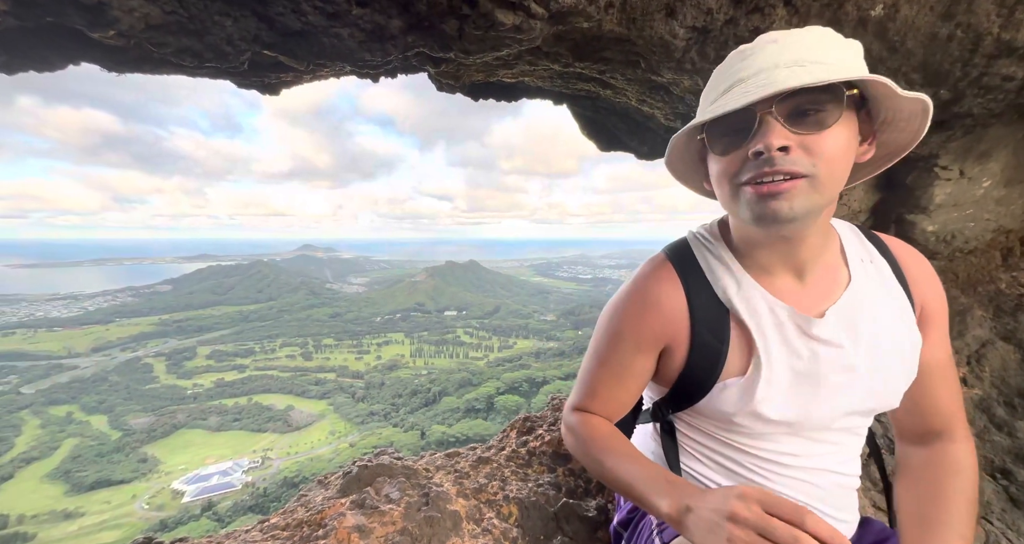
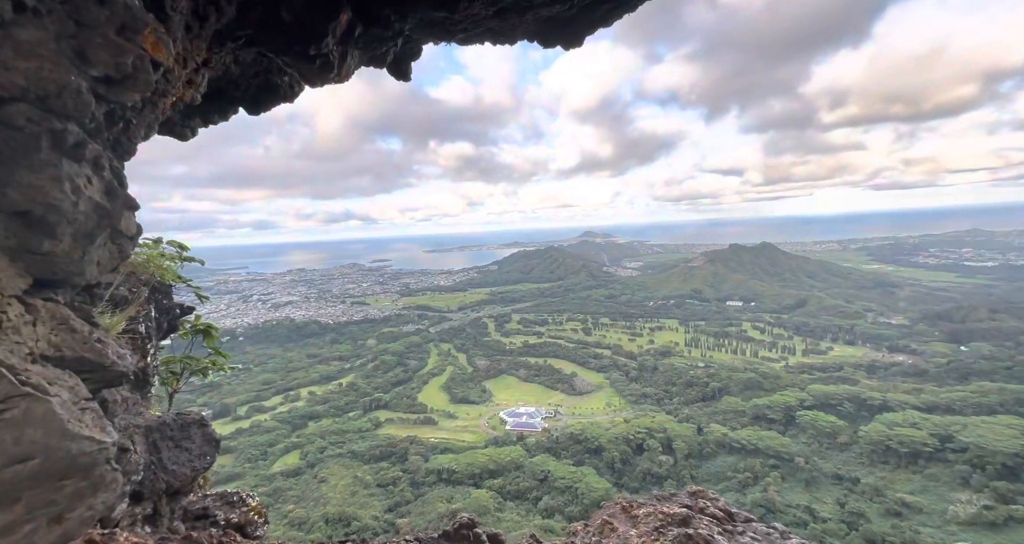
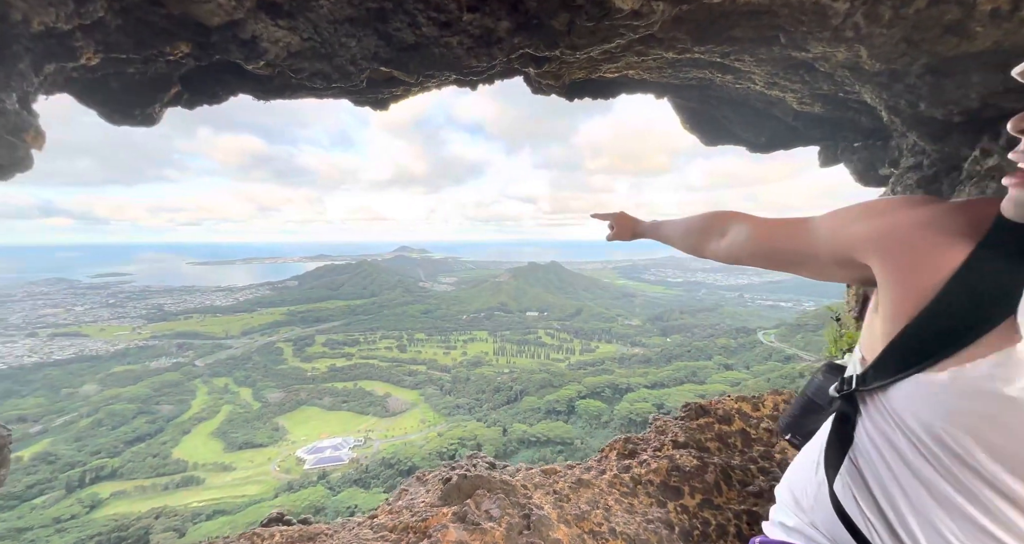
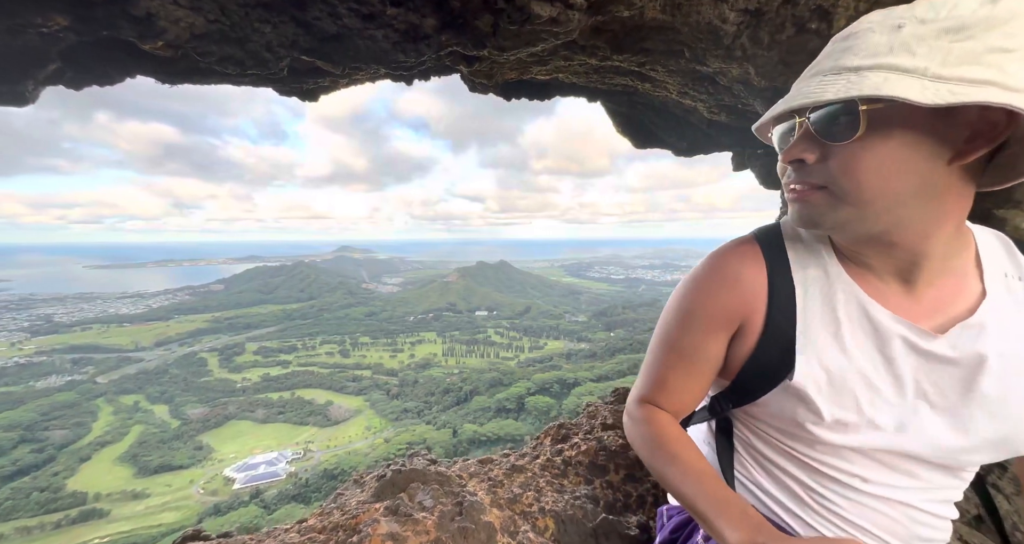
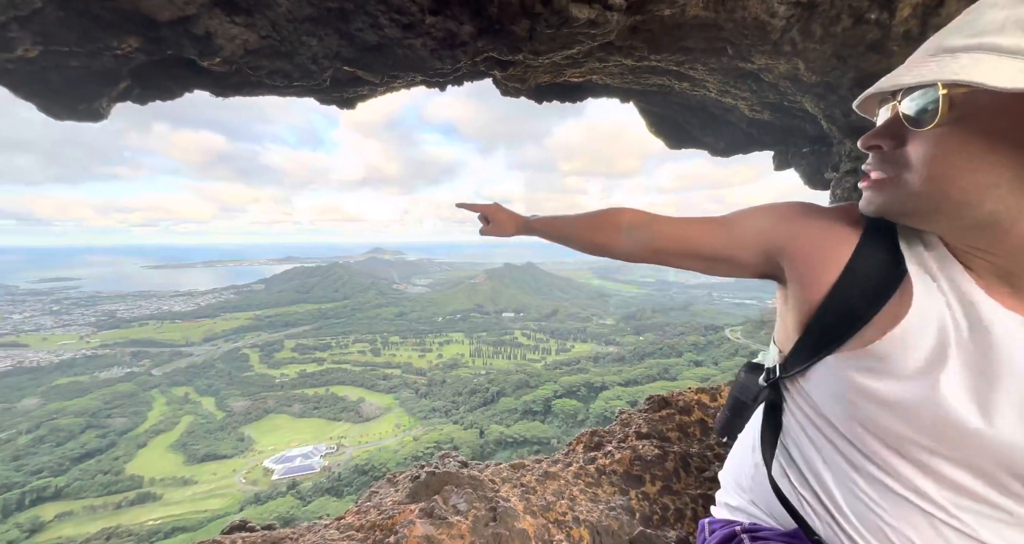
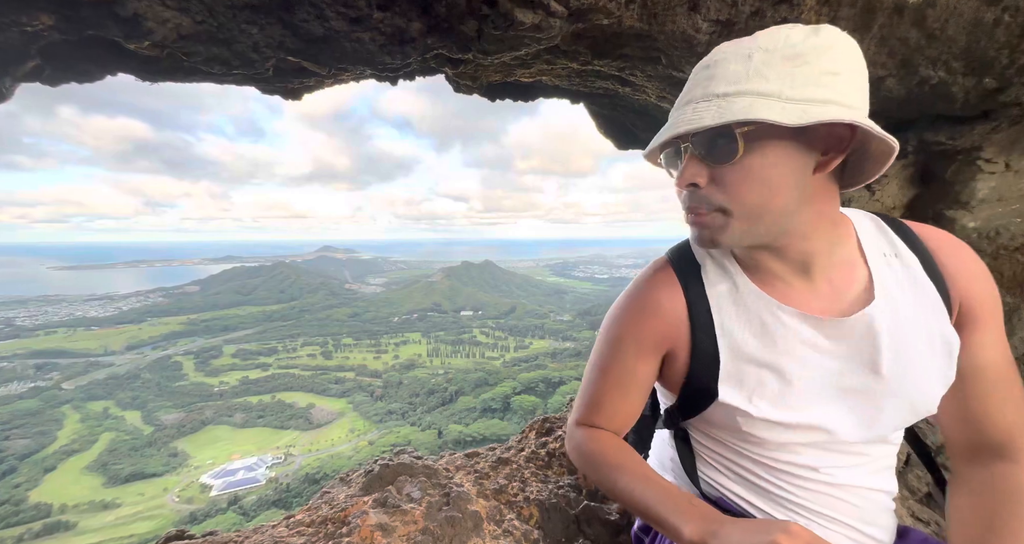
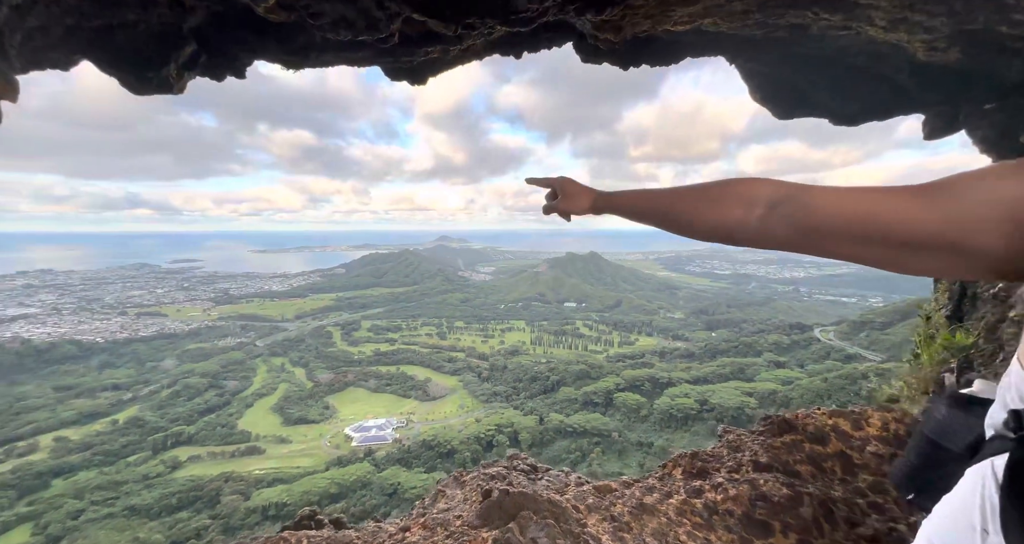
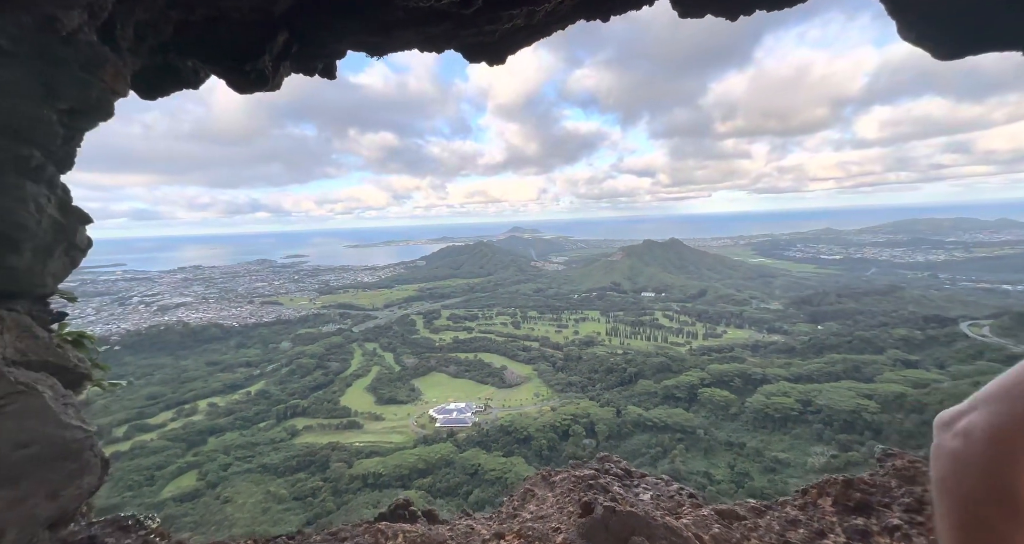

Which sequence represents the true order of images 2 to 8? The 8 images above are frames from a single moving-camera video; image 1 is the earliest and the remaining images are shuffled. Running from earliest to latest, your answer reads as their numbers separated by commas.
6, 4, 5, 3, 7, 8, 2
